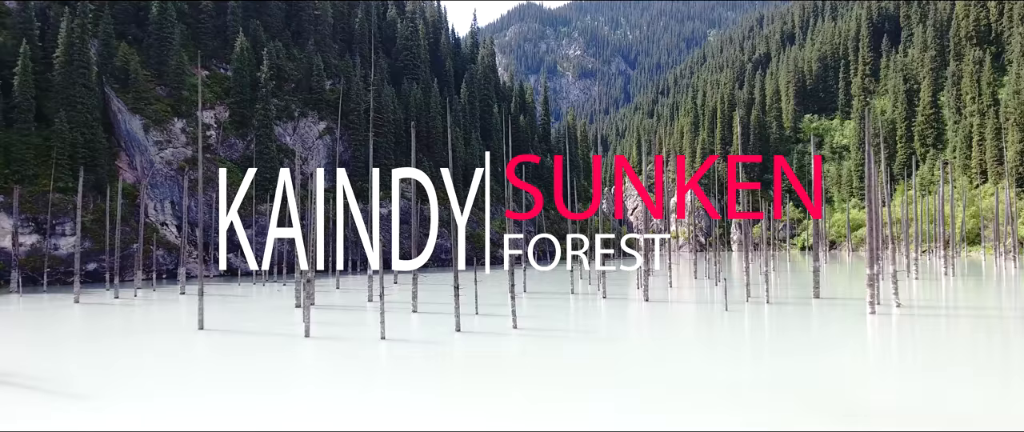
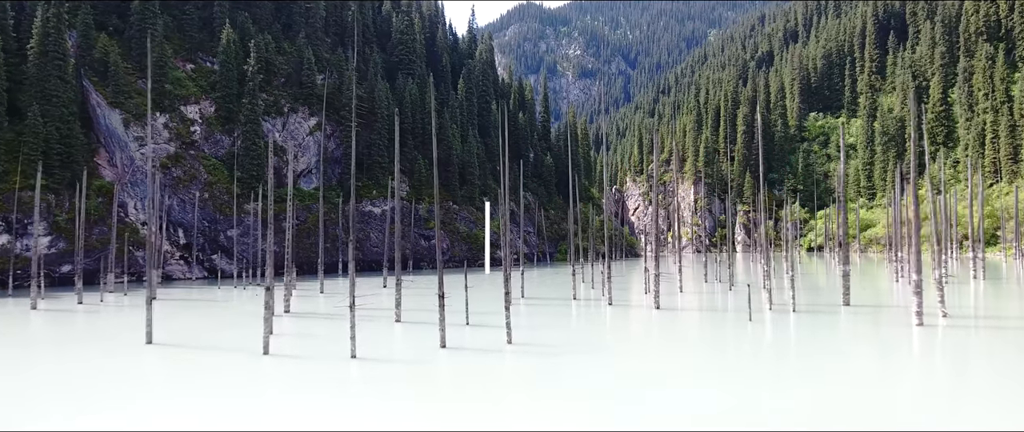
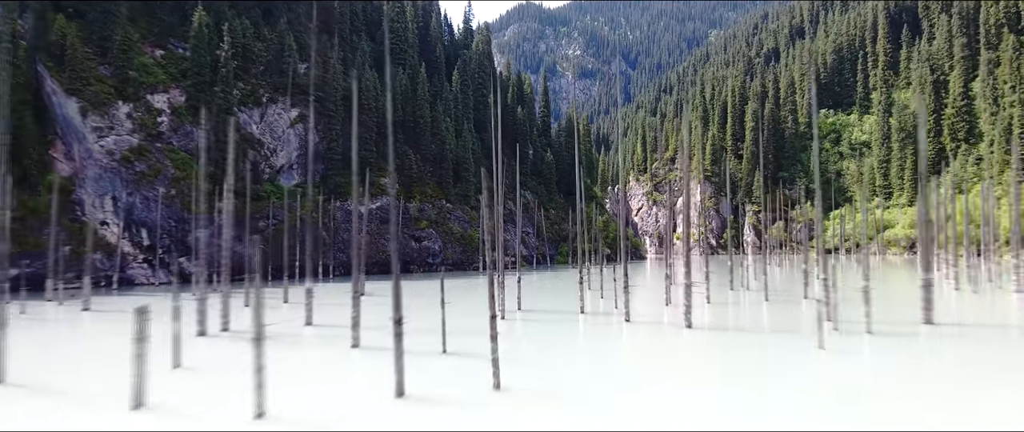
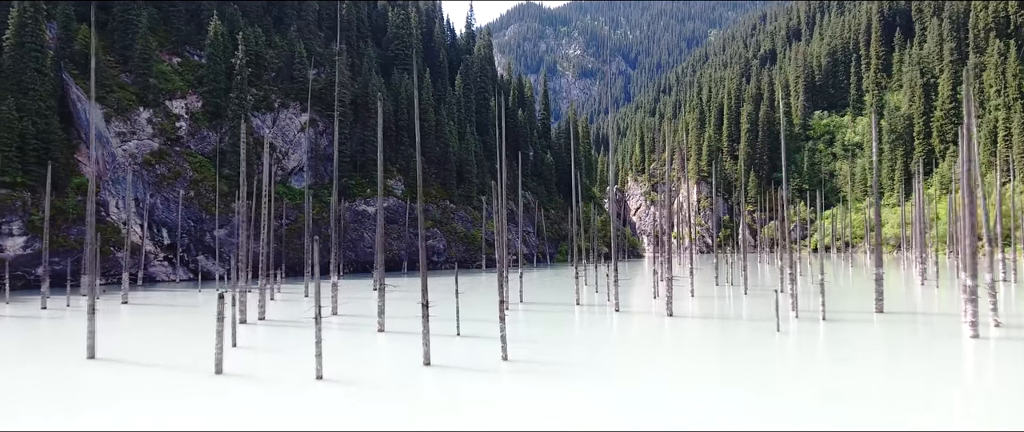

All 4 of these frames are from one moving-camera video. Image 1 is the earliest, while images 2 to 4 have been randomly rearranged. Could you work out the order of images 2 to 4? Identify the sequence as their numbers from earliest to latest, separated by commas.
2, 4, 3
